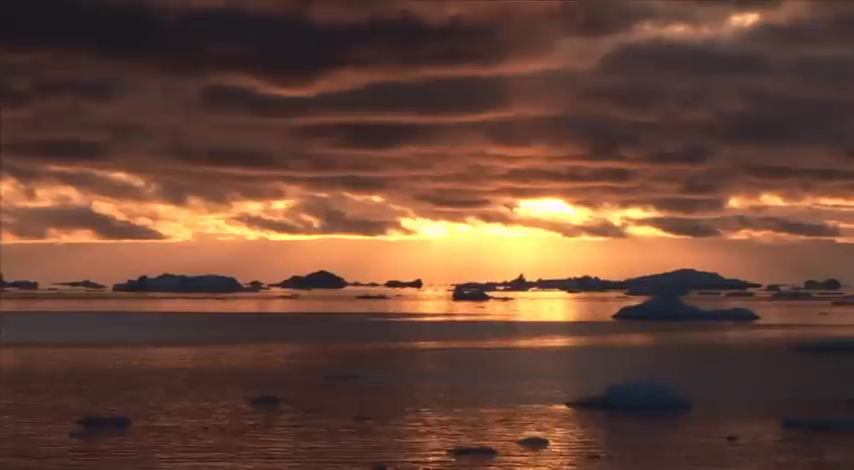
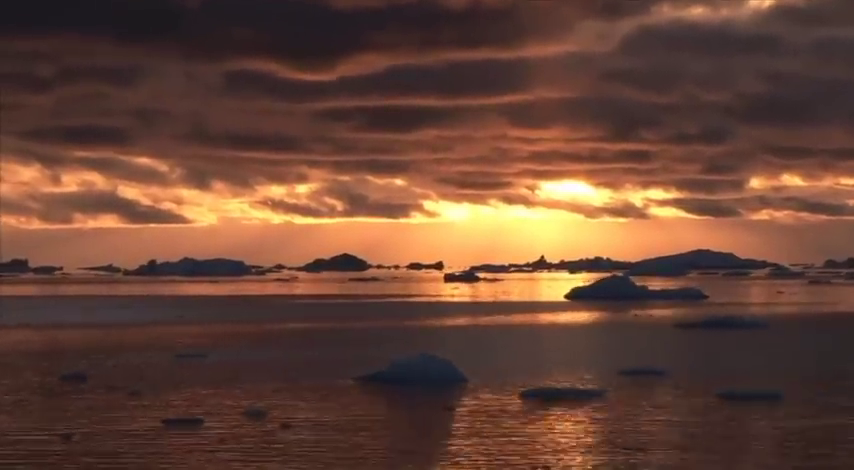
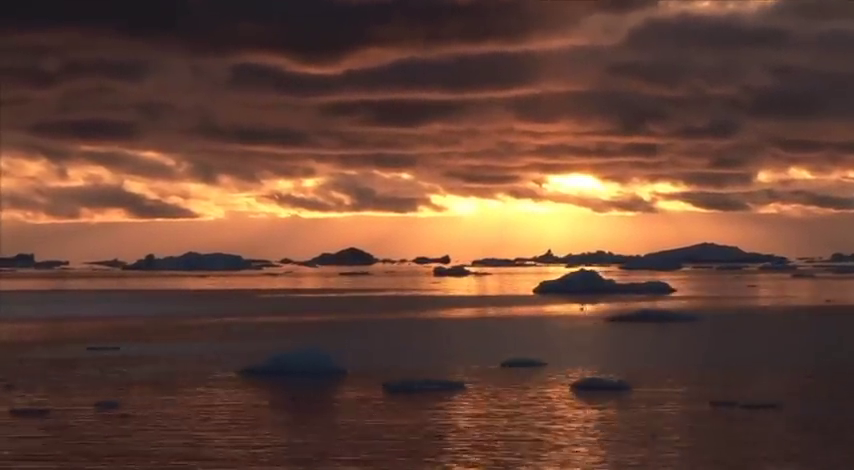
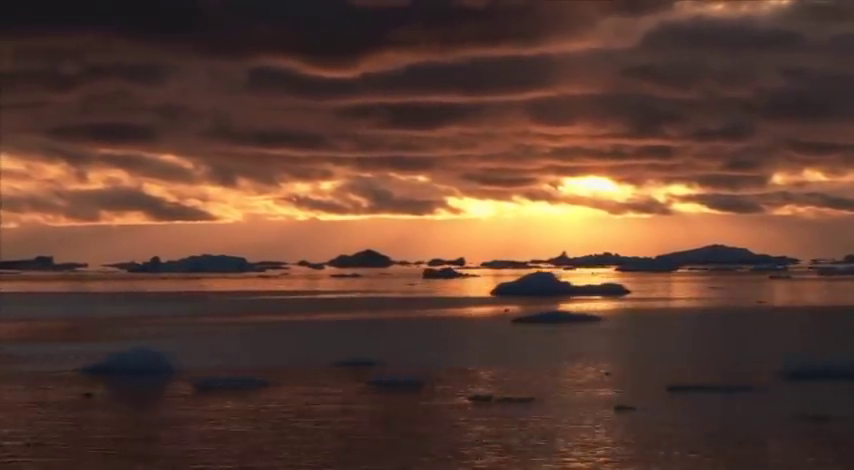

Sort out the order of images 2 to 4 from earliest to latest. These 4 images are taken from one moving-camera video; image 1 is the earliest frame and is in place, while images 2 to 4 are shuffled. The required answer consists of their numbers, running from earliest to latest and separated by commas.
2, 3, 4
